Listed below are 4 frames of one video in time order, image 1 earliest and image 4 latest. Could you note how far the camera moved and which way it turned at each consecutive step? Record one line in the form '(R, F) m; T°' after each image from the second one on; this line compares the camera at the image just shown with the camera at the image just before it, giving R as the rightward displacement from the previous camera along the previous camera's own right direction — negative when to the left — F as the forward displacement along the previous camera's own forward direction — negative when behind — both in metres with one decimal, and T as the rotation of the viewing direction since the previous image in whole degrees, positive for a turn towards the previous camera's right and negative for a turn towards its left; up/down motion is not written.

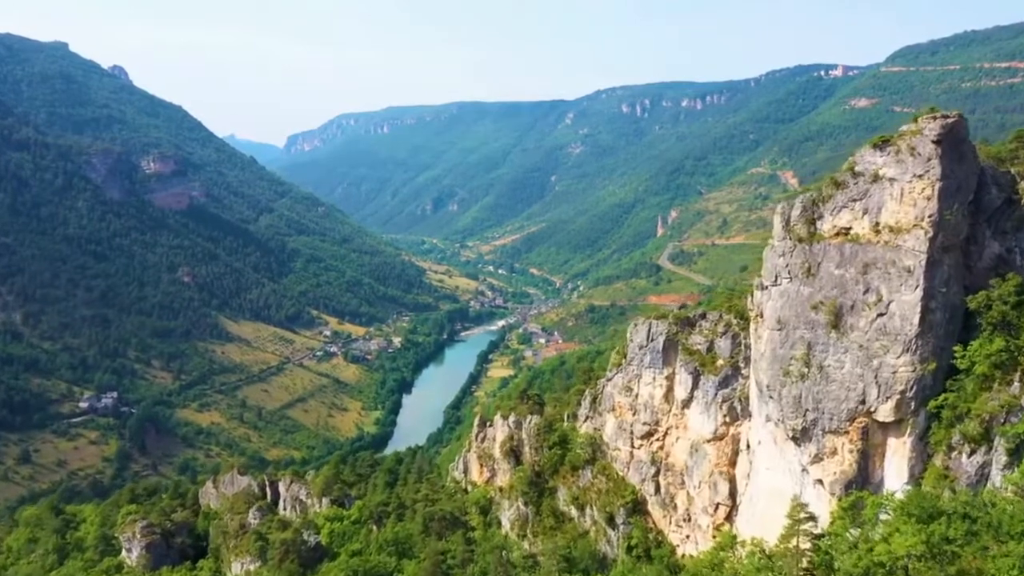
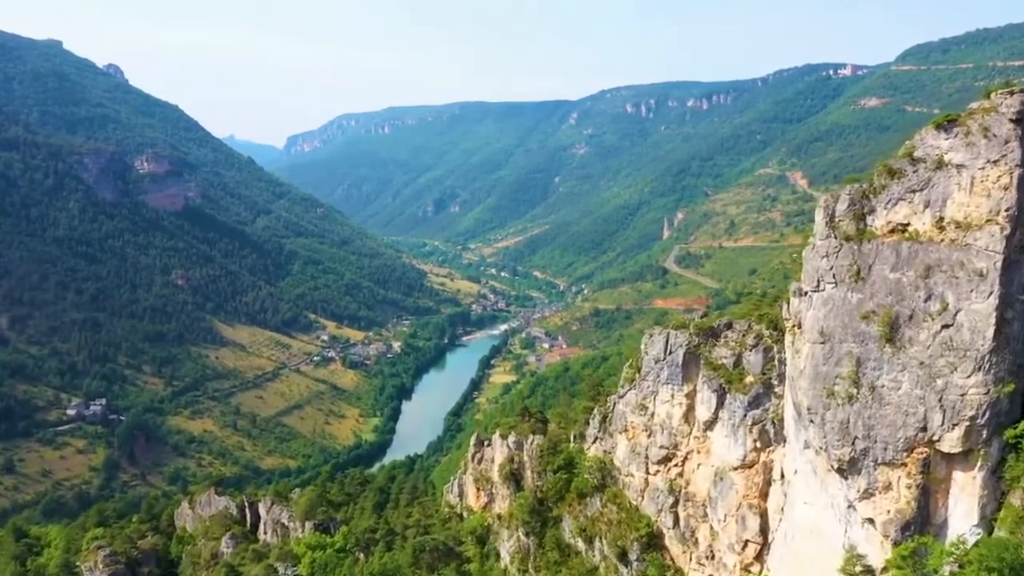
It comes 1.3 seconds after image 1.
(+0.1, +1.4) m; 0°
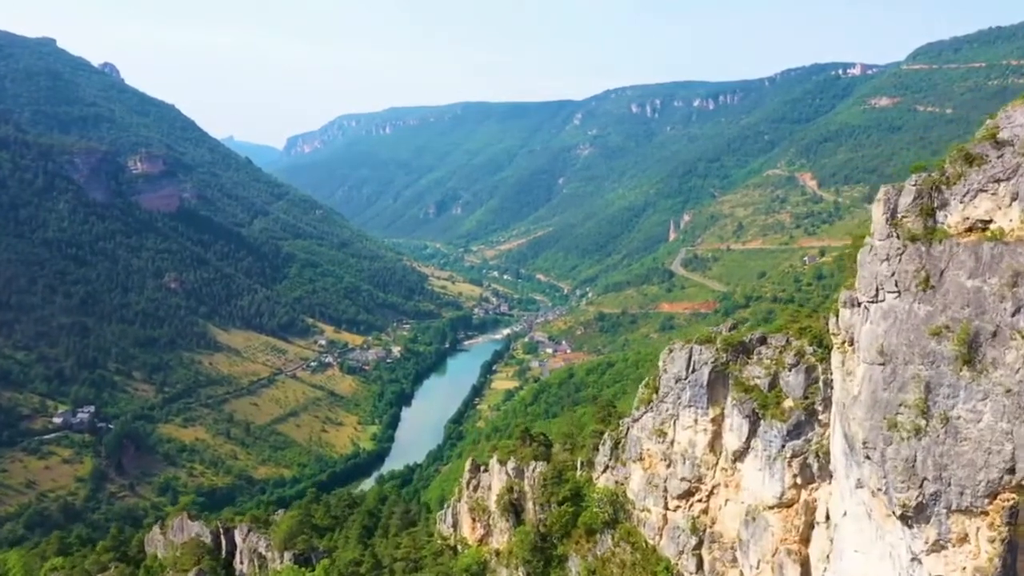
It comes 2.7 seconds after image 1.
(0.0, +1.4) m; 0°
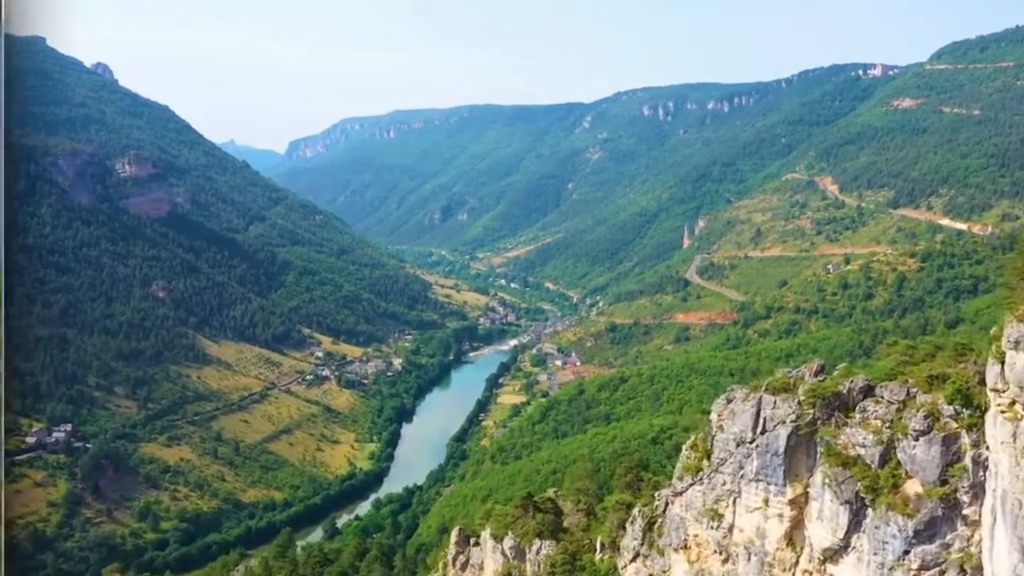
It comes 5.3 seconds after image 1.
(+0.1, +2.6) m; -1°
